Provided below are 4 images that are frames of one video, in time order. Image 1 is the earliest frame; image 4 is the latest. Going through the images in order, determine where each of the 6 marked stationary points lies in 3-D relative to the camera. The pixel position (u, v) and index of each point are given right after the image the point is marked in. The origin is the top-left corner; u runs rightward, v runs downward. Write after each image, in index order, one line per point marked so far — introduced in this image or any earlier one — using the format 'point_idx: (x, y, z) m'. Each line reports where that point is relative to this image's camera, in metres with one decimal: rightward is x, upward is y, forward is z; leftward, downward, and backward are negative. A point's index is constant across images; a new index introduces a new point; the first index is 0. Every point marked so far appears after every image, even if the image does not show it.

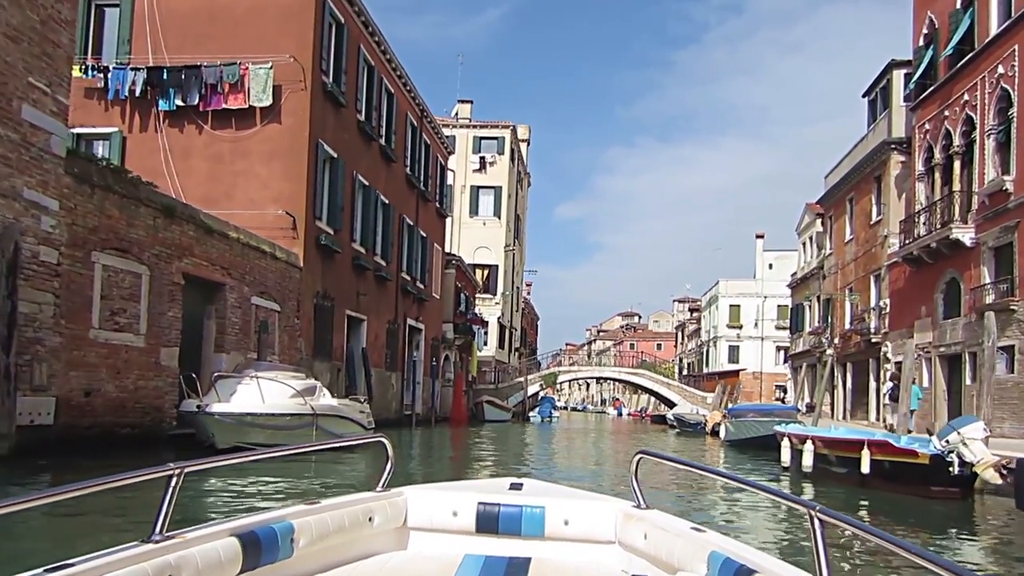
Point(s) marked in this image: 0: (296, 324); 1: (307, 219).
0: (-4.6, -0.8, +18.3) m
1: (-4.5, +1.5, +18.7) m
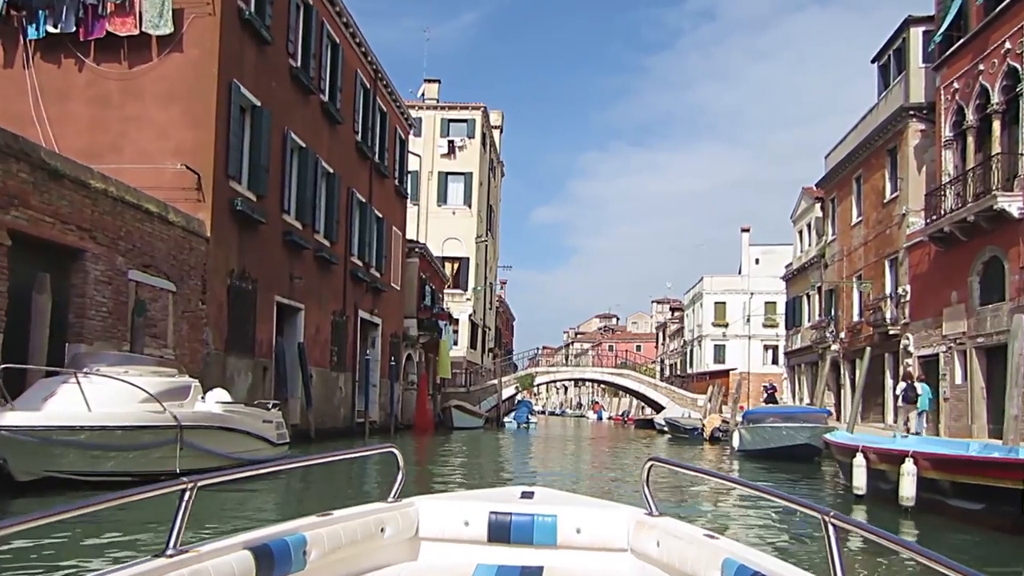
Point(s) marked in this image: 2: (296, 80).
0: (-5.2, -0.4, +14.4) m
1: (-5.1, +1.9, +14.8) m
2: (-4.7, +4.5, +18.5) m
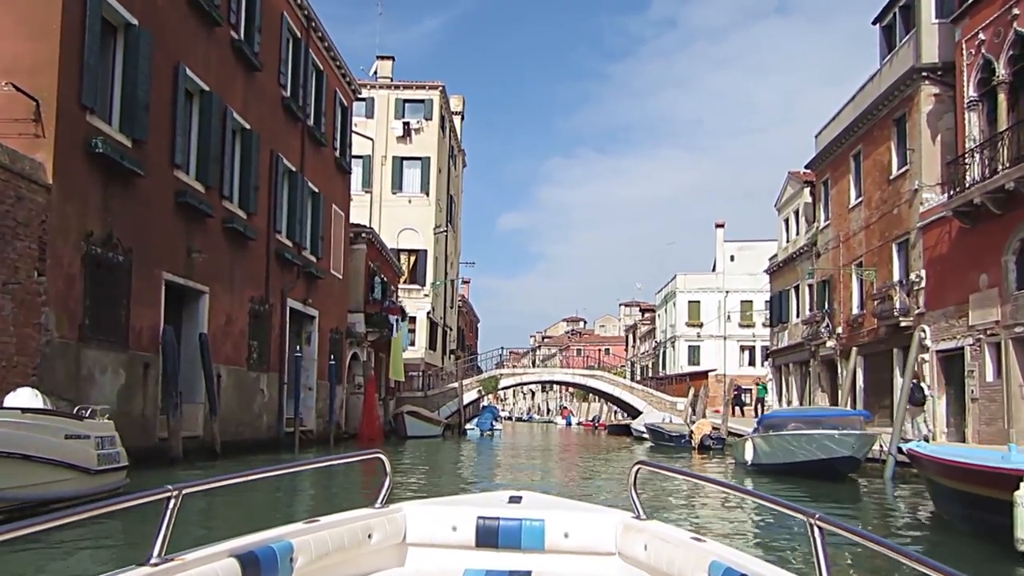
0: (-5.9, +0.1, +10.6) m
1: (-5.8, +2.4, +11.0) m
2: (-5.5, +4.9, +14.7) m
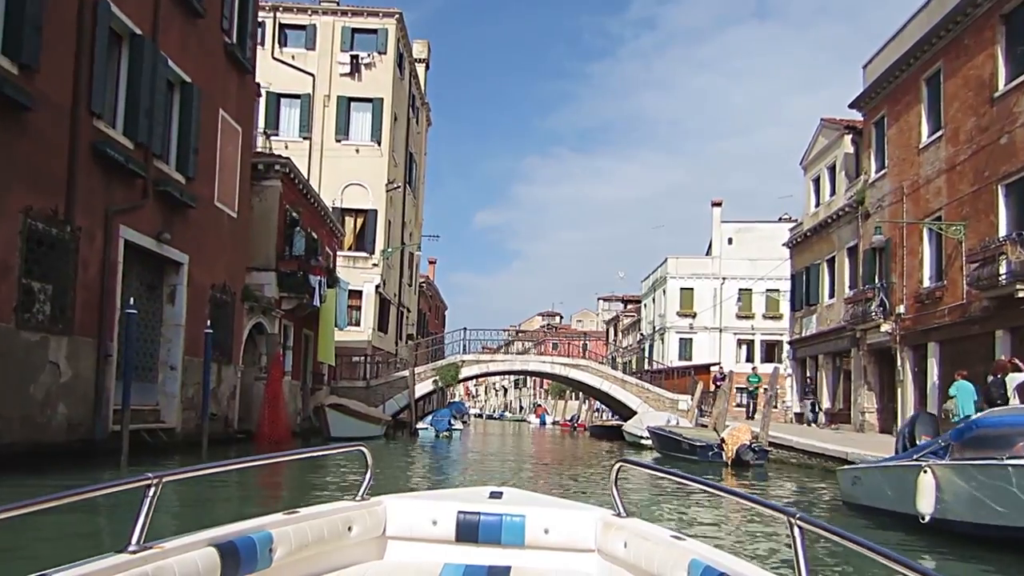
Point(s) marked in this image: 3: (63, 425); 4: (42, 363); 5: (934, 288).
0: (-6.3, +1.3, +3.4) m
1: (-6.2, +3.6, +3.9) m
2: (-5.9, +6.1, +7.6) m
3: (-6.2, -1.9, +11.8) m
4: (-6.2, -1.0, +11.4) m
5: (+9.9, 0.0, +19.8) m
